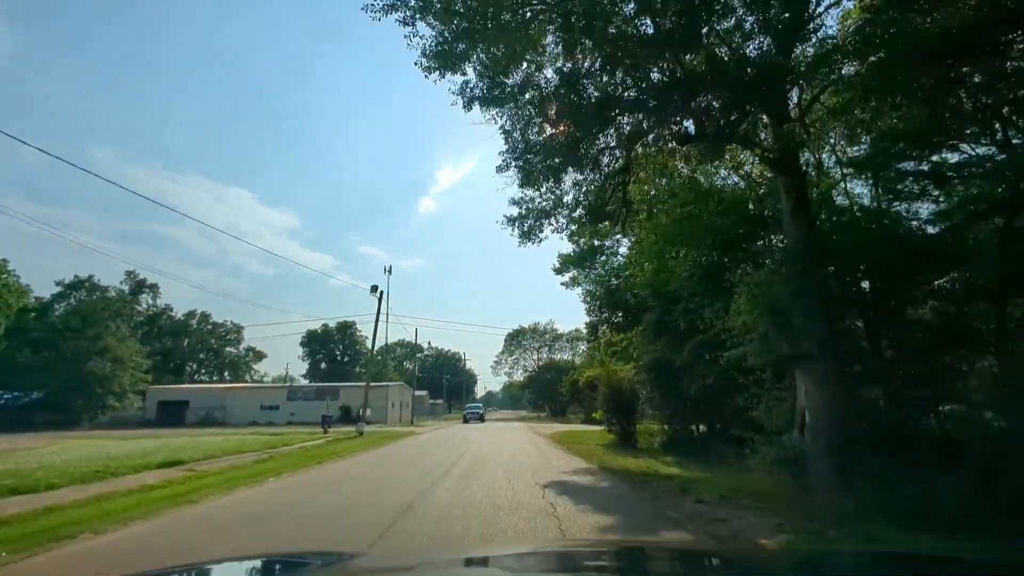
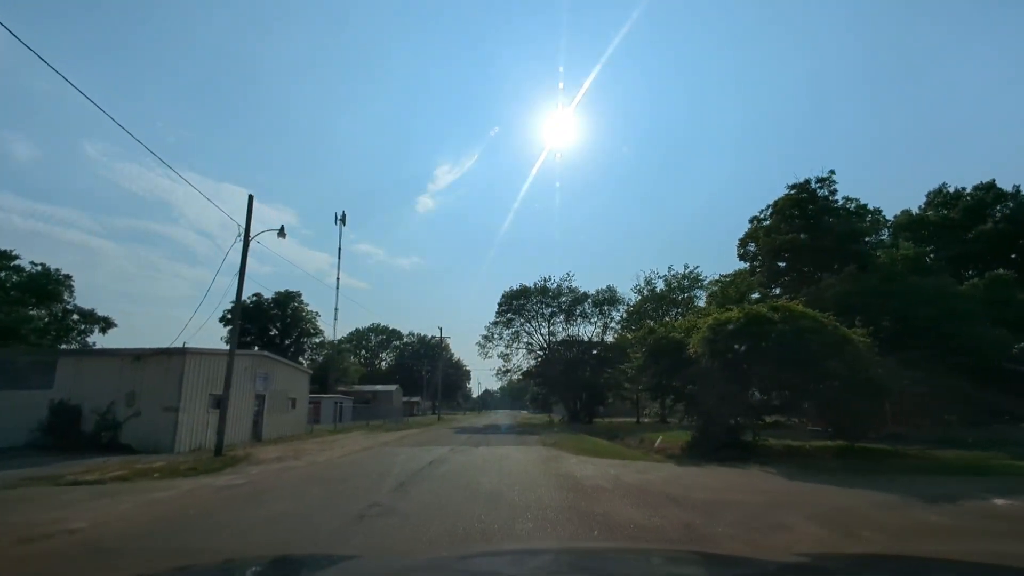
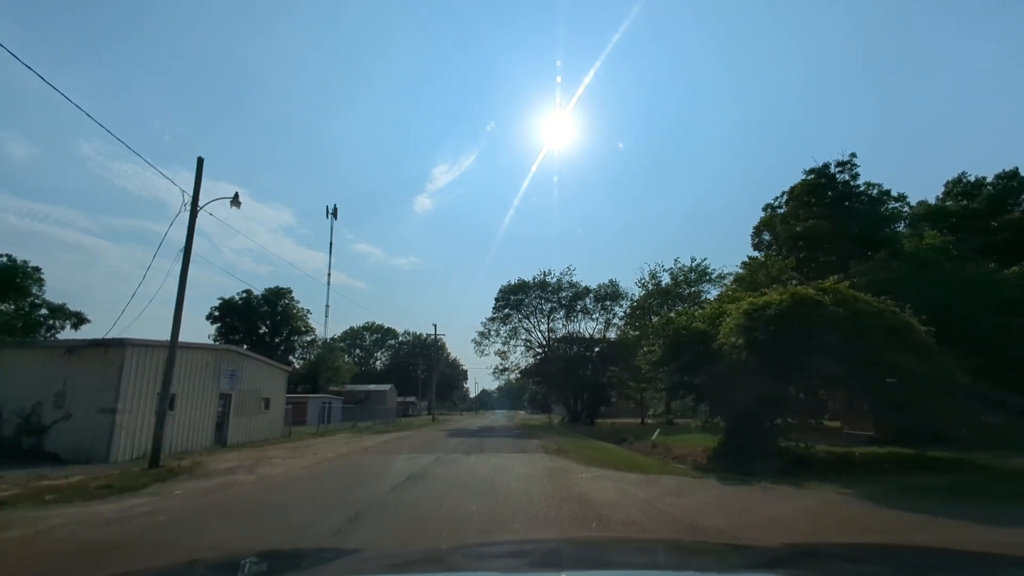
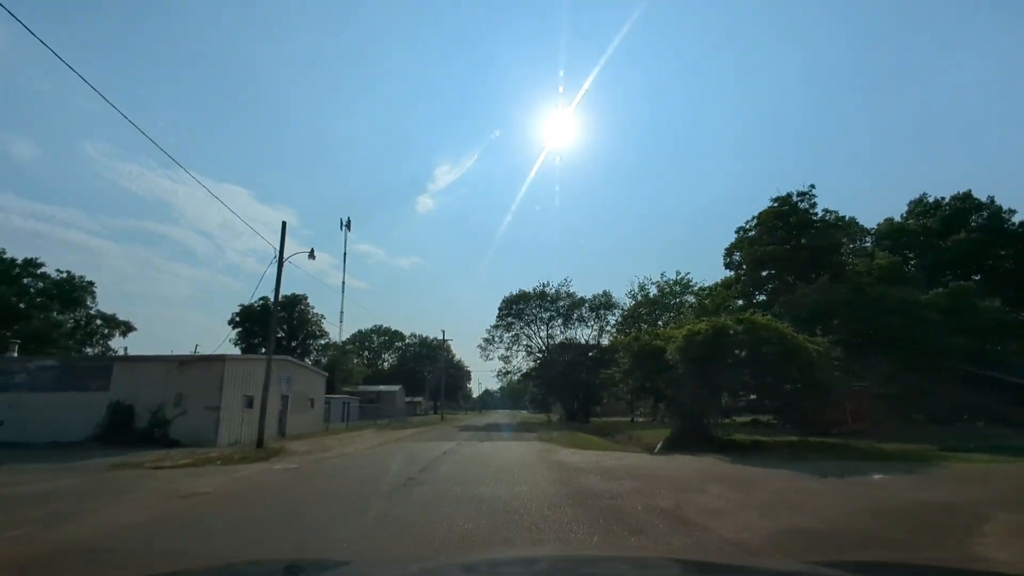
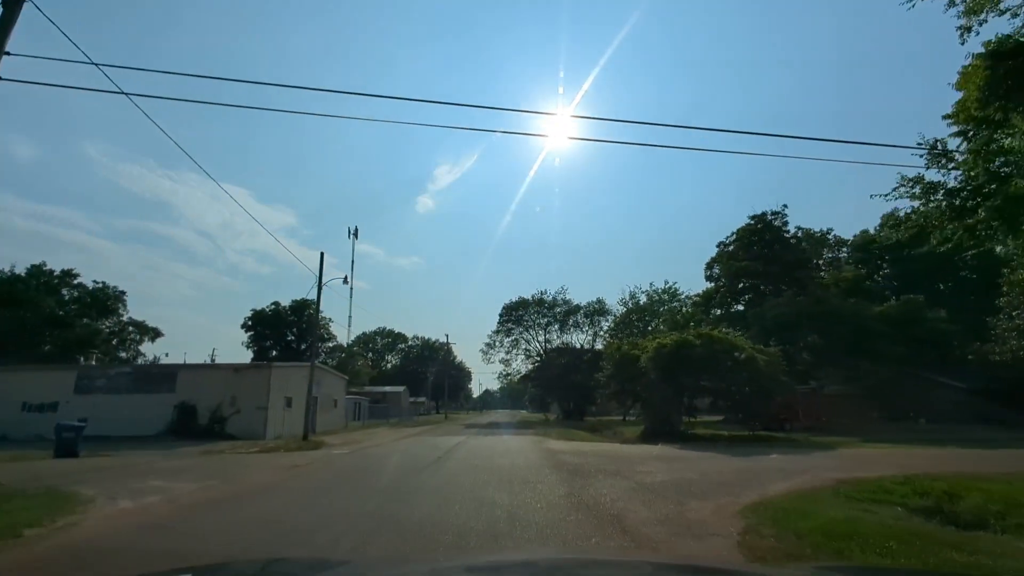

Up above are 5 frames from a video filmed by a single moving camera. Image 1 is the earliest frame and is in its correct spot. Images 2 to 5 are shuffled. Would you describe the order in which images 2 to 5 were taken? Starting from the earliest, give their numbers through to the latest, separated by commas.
5, 4, 2, 3
